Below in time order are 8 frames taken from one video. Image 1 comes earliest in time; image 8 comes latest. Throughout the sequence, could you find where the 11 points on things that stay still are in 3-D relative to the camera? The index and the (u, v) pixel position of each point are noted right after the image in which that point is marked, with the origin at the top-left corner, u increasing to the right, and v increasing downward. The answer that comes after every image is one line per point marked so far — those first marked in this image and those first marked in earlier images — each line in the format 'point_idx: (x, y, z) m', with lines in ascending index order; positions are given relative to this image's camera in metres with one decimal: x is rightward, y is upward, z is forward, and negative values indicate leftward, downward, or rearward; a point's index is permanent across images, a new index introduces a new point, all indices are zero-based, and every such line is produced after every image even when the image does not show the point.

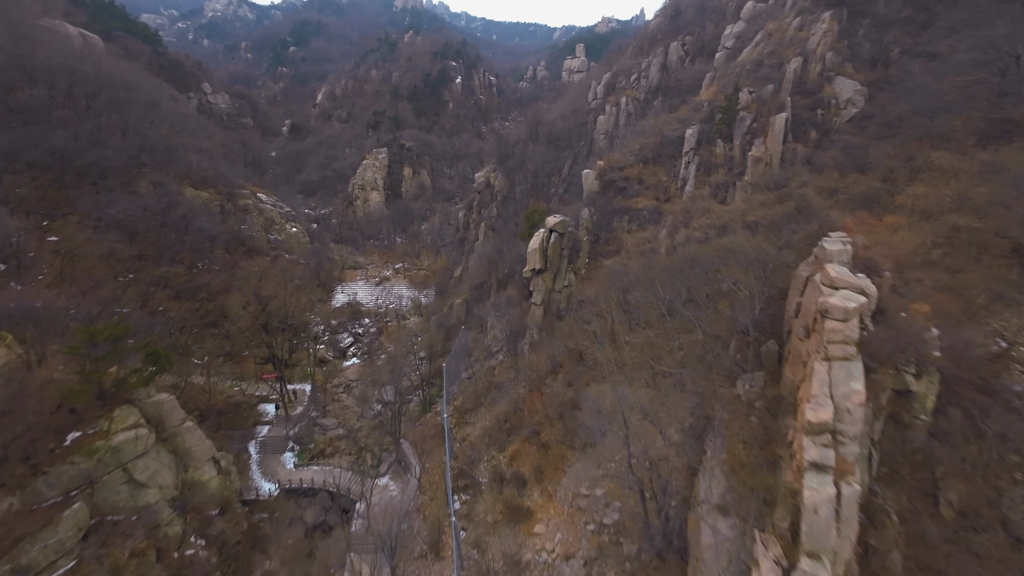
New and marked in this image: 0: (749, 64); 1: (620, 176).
0: (+11.3, +10.6, +18.5) m
1: (+5.4, +5.7, +19.8) m
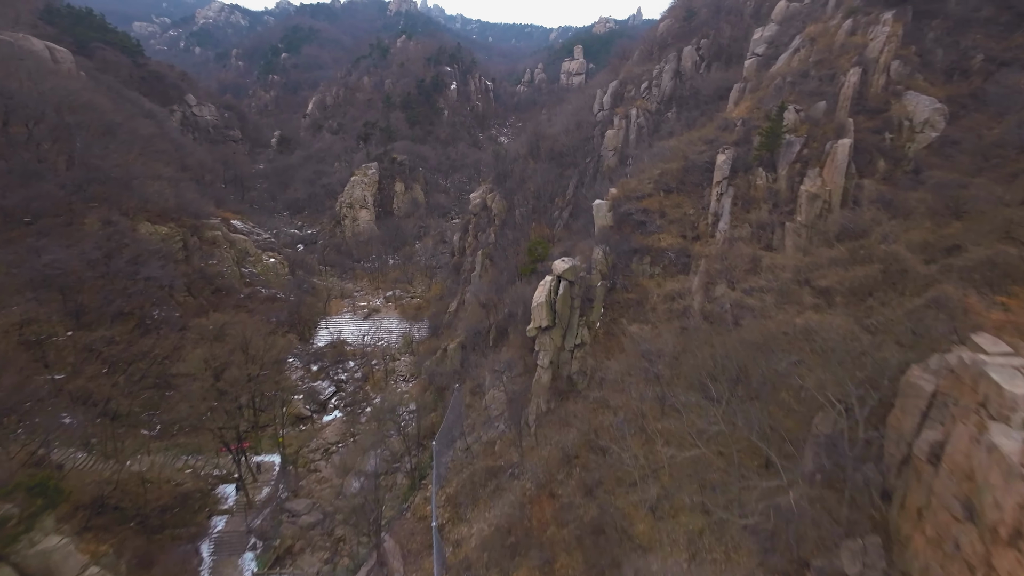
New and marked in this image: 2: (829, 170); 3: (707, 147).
0: (+11.1, +8.5, +15.6) m
1: (+5.4, +3.5, +16.9) m
2: (+10.2, +3.8, +12.5) m
3: (+8.6, +6.2, +17.2) m
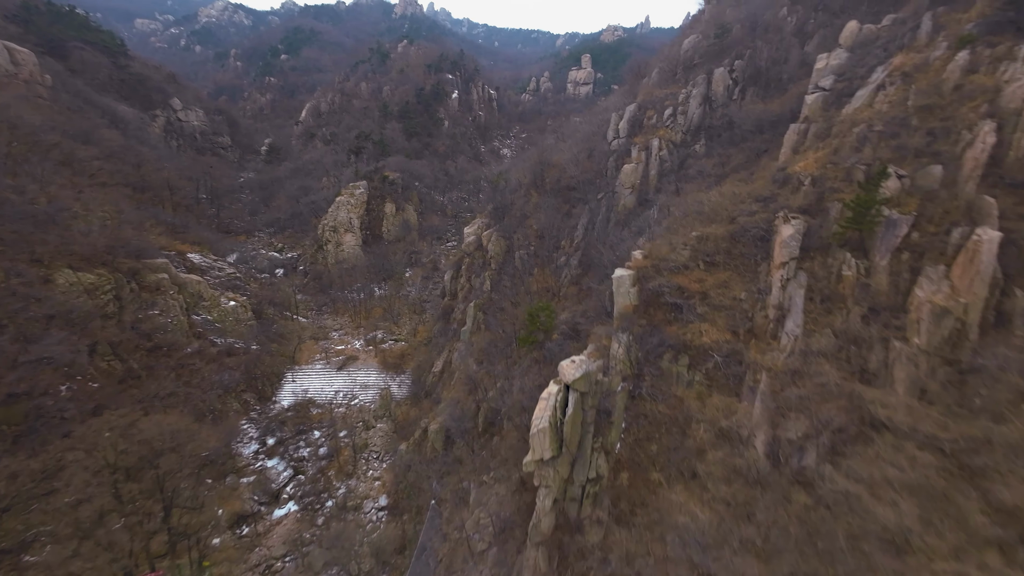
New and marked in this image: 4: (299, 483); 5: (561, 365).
0: (+11.1, +5.0, +11.8) m
1: (+5.2, +0.1, +13.1) m
2: (+10.0, +0.3, +8.7) m
3: (+8.5, +2.7, +13.4) m
4: (-10.1, -9.2, +18.4) m
5: (+1.4, -2.3, +11.4) m
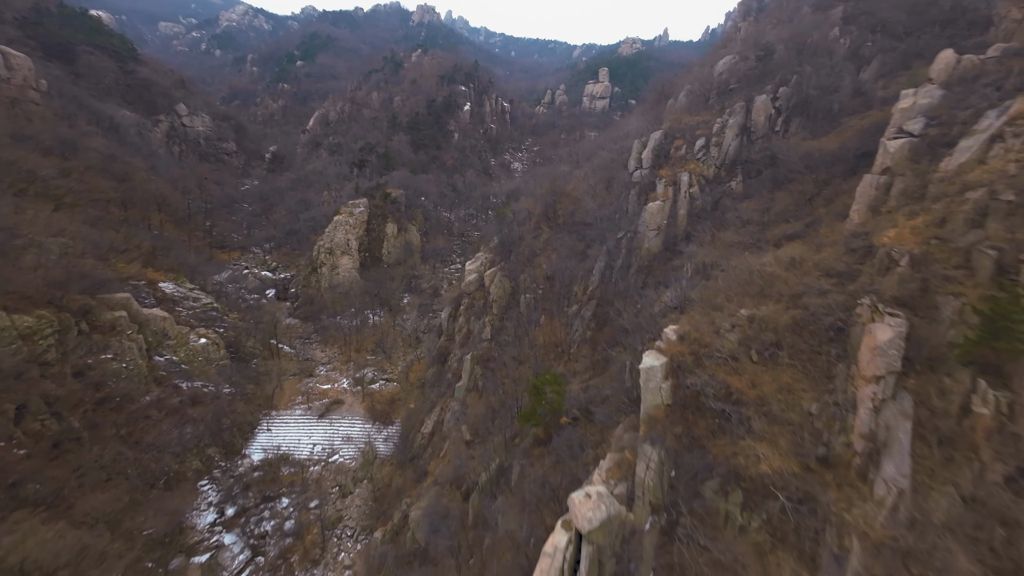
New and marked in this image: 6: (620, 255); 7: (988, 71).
0: (+11.2, +2.3, +8.8) m
1: (+5.2, -2.5, +10.2) m
2: (+9.9, -2.3, +5.7) m
3: (+8.6, 0.0, +10.4) m
4: (-10.3, -11.3, +15.7) m
5: (+1.3, -4.7, +8.5) m
6: (+5.4, +1.6, +19.6) m
7: (+14.0, +6.5, +11.6) m
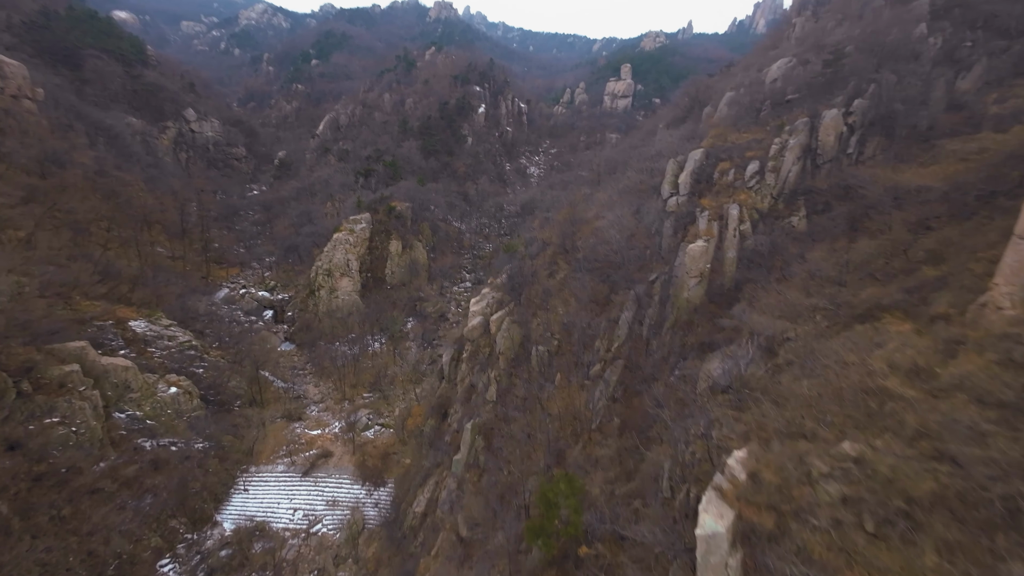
0: (+11.2, -0.3, +5.2) m
1: (+5.2, -4.9, +6.9) m
2: (+9.7, -4.9, +2.2) m
3: (+8.6, -2.5, +7.0) m
4: (-10.2, -13.5, +13.1) m
5: (+1.2, -7.2, +5.4) m
6: (+5.8, -0.7, +16.2) m
7: (+14.2, +3.9, +7.8) m
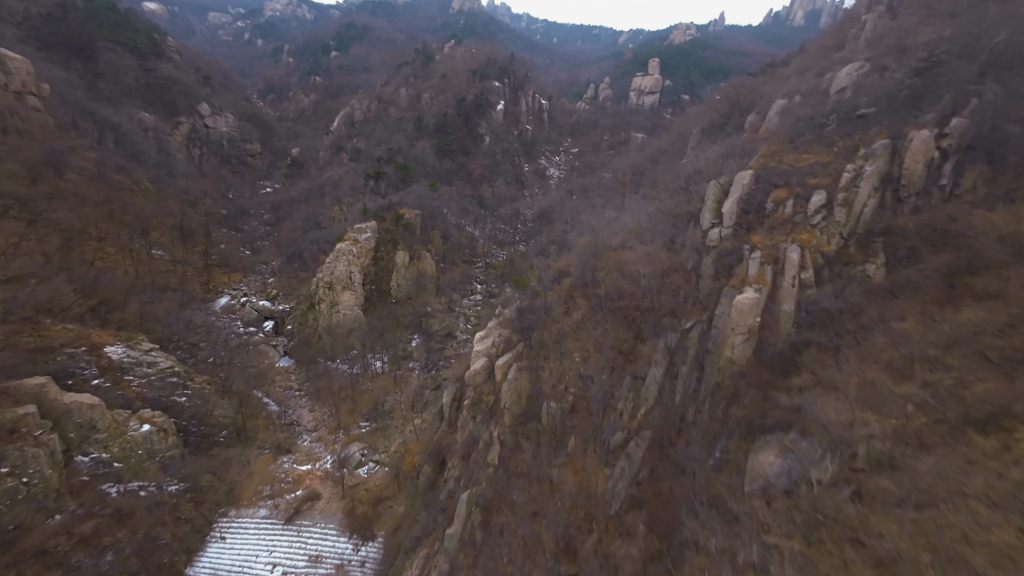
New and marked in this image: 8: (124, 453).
0: (+11.0, -2.6, +2.3) m
1: (+4.9, -7.0, +4.3) m
2: (+9.2, -7.2, -0.6) m
3: (+8.4, -4.6, +4.2) m
4: (-10.4, -15.0, +11.3) m
5: (+0.8, -9.1, +3.0) m
6: (+6.1, -2.7, +13.5) m
7: (+14.2, +1.6, +4.7) m
8: (-16.5, -7.0, +16.6) m
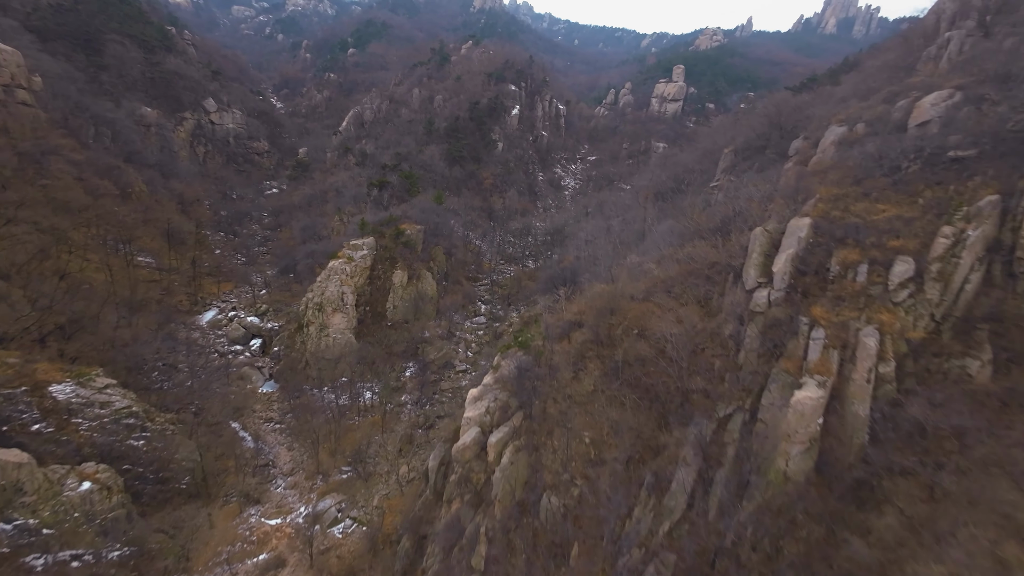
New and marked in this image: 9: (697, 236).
0: (+10.5, -5.2, -0.6) m
1: (+4.3, -9.3, +1.5) m
2: (+8.5, -9.7, -3.5) m
3: (+7.8, -7.2, +1.3) m
4: (-11.2, -16.7, +8.9) m
5: (0.0, -11.3, +0.3) m
6: (+5.9, -5.1, +10.7) m
7: (+13.9, -1.2, +1.6) m
8: (-16.8, -8.4, +14.4) m
9: (+8.8, +2.7, +18.5) m
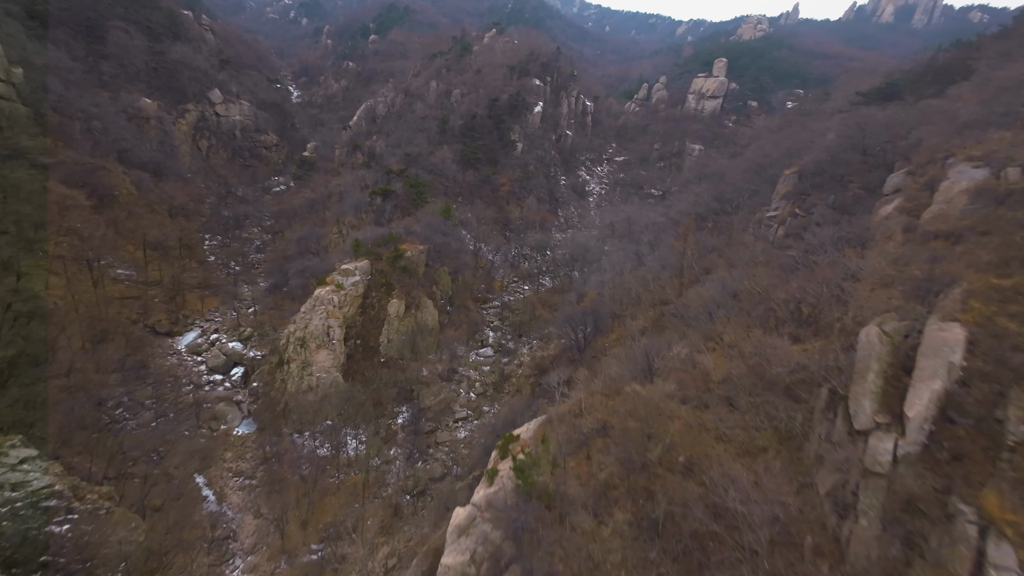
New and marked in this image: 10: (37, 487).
0: (+9.5, -8.9, -5.0) m
1: (+3.3, -12.7, -2.5) m
2: (+7.2, -13.4, -7.6) m
3: (+6.9, -10.7, -2.9) m
4: (-12.1, -19.3, +5.9) m
5: (-1.1, -14.6, -3.4) m
6: (+5.5, -8.3, +6.5) m
7: (+13.2, -5.0, -3.0) m
8: (-17.1, -10.6, +11.4) m
9: (+9.0, -0.5, +14.0) m
10: (-18.2, -7.5, +15.3) m
